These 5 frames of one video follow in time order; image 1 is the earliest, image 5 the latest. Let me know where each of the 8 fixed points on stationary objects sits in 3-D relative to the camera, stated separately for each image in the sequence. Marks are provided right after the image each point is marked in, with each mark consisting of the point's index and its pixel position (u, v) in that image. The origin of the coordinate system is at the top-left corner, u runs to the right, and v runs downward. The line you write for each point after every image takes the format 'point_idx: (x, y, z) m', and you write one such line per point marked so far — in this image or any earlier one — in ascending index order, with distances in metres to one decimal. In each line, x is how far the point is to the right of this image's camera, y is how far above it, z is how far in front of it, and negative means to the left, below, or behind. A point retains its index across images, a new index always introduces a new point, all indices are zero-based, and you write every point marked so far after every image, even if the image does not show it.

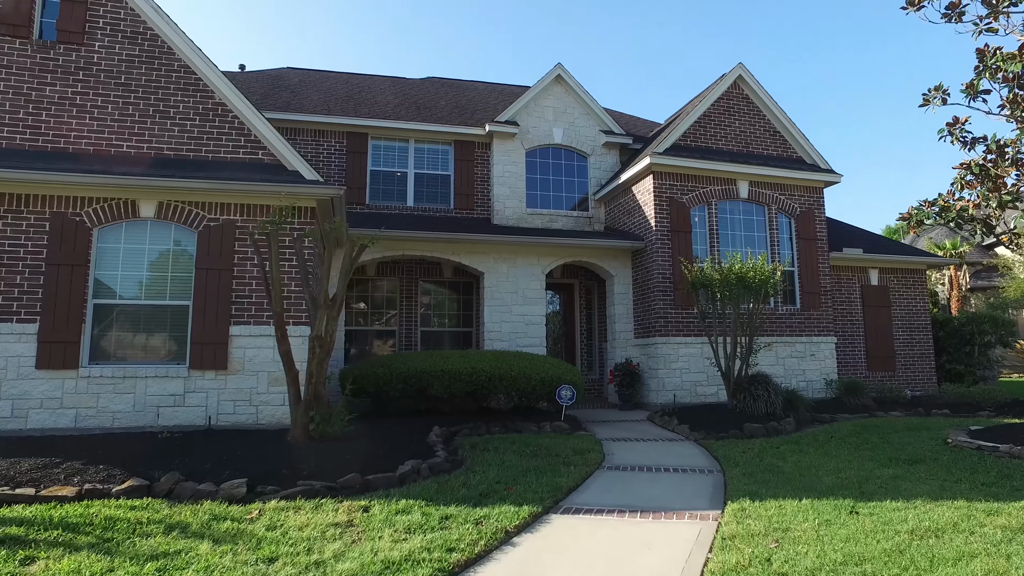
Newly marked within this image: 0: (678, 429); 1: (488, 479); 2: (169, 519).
0: (+2.2, -1.9, +9.1) m
1: (-0.2, -1.6, +5.7) m
2: (-2.2, -1.5, +4.3) m
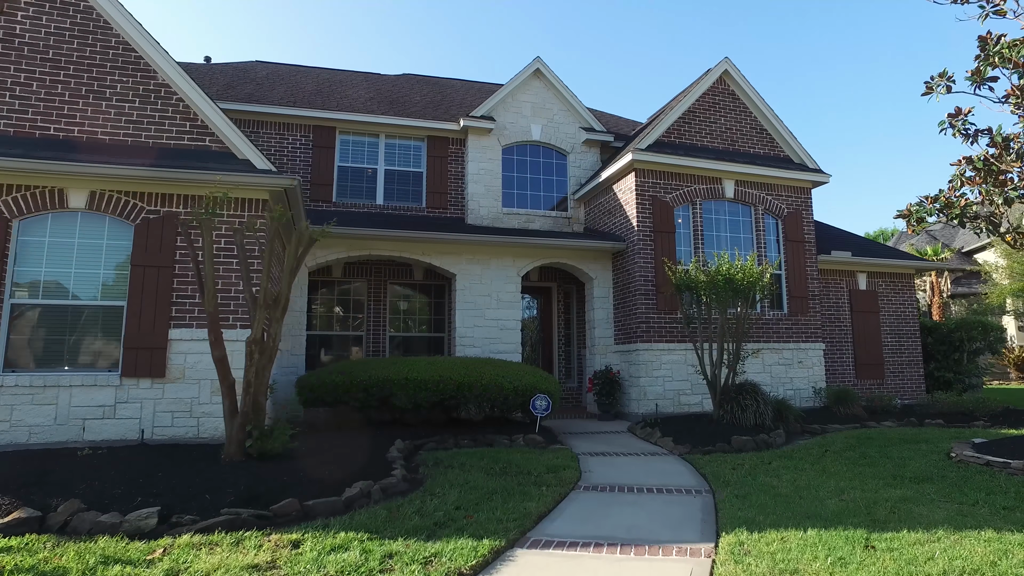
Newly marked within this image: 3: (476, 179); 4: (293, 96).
0: (+1.9, -1.9, +8.4) m
1: (-0.5, -1.6, +5.0) m
2: (-2.4, -1.4, +3.5) m
3: (-0.7, +2.2, +13.6) m
4: (-4.7, +4.1, +14.3) m
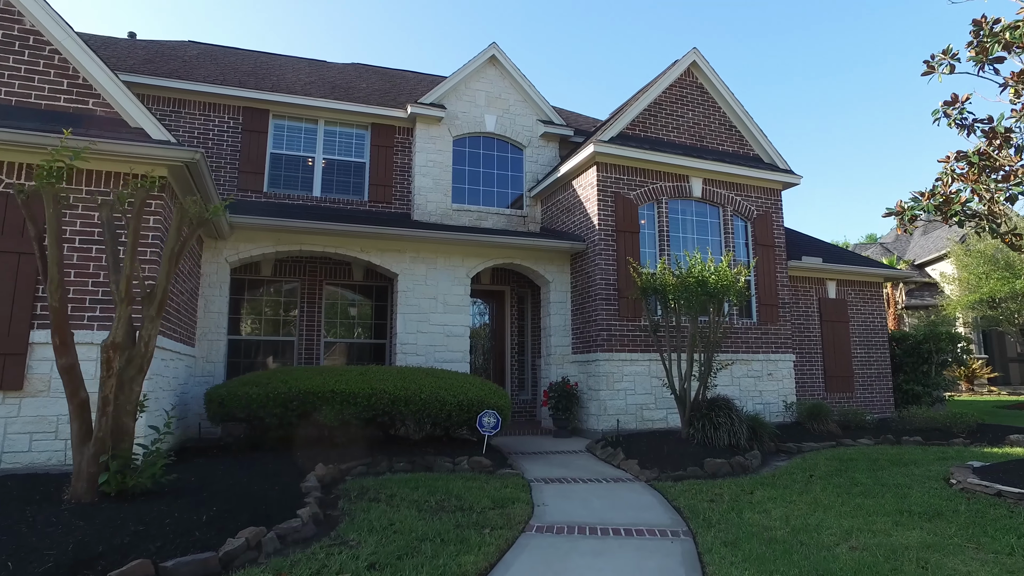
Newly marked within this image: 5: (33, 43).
0: (+1.2, -2.0, +7.4) m
1: (-0.9, -1.6, +3.9) m
2: (-2.7, -1.3, +2.2) m
3: (-1.6, +2.2, +12.5) m
4: (-5.6, +4.1, +12.9) m
5: (-4.6, +2.4, +6.5) m
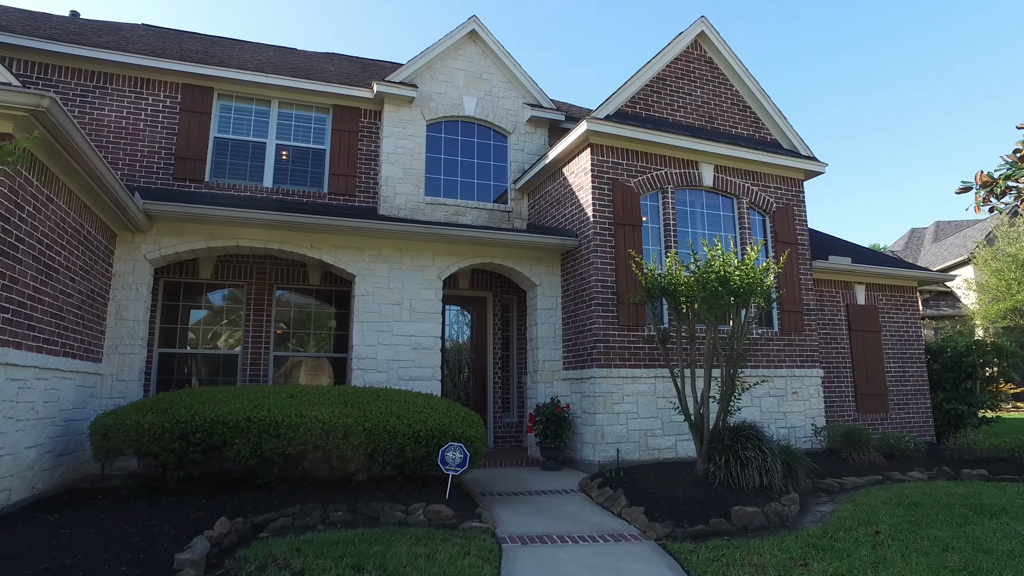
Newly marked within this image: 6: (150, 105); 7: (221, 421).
0: (+1.0, -1.9, +5.7) m
1: (-1.1, -1.5, +2.2) m
2: (-2.9, -1.2, +0.5) m
3: (-1.9, +2.1, +10.9) m
4: (-5.9, +4.0, +11.3) m
5: (-4.9, +2.4, +4.9) m
6: (-5.4, +2.7, +10.1) m
7: (-2.5, -1.1, +5.7) m
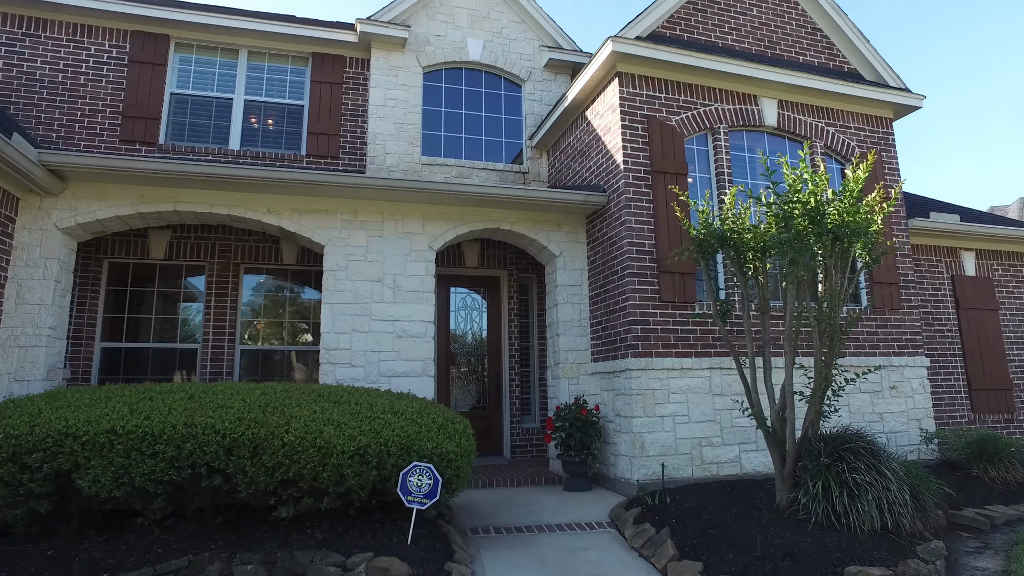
0: (+0.9, -1.6, +3.7) m
1: (-1.4, -1.2, +0.3) m
2: (-3.4, -0.9, -1.2) m
3: (-1.8, +2.3, +9.1) m
4: (-5.7, +4.2, +9.8) m
5: (-5.1, +2.6, +3.3) m
6: (-5.3, +2.9, +8.5) m
7: (-2.6, -0.9, +4.0) m
